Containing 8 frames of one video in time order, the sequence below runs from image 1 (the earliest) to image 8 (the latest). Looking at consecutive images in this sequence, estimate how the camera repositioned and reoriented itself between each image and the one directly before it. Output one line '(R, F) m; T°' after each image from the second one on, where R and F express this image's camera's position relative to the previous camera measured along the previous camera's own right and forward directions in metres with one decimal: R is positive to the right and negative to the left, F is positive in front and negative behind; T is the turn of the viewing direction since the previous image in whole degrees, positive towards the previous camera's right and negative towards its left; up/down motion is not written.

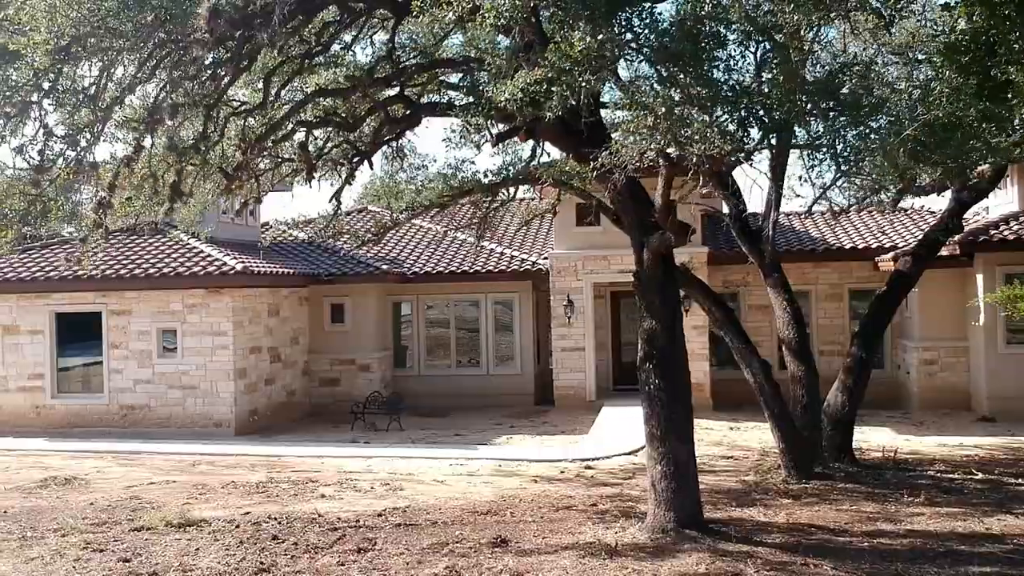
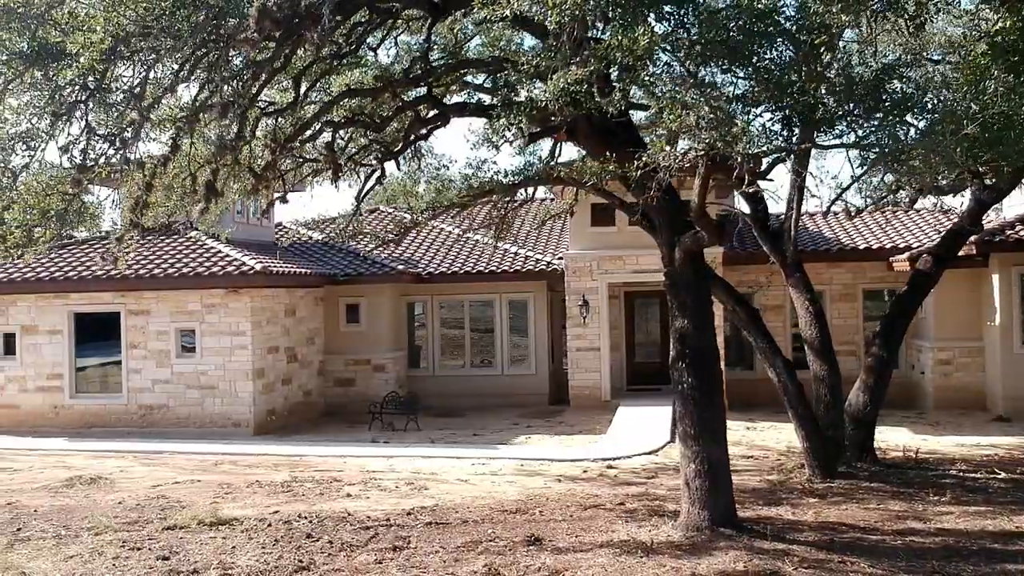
(-0.3, 0.0) m; 0°
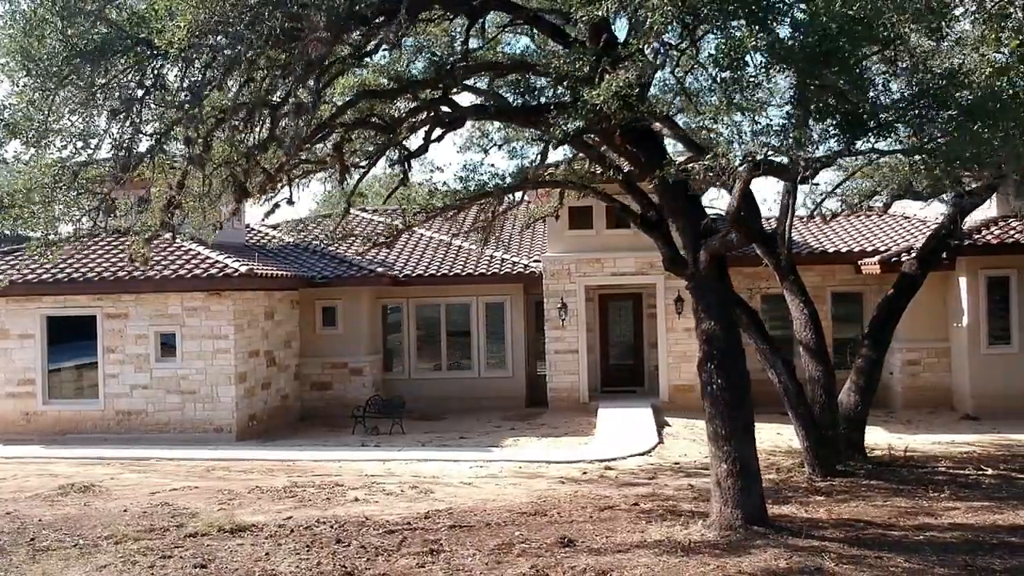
(-0.8, 0.0) m; +4°
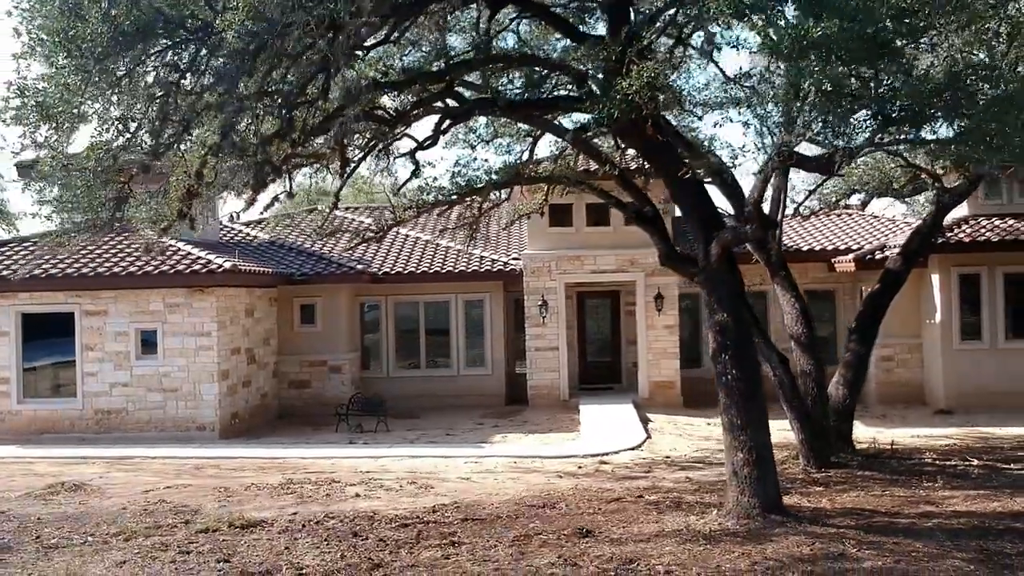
(-0.5, 0.0) m; +3°
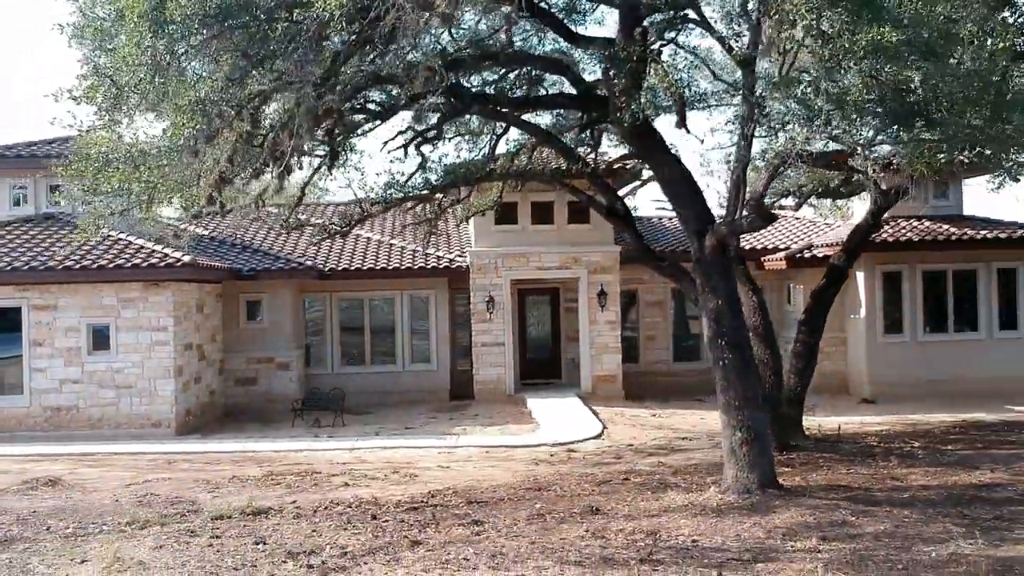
(-1.0, -0.3) m; +6°
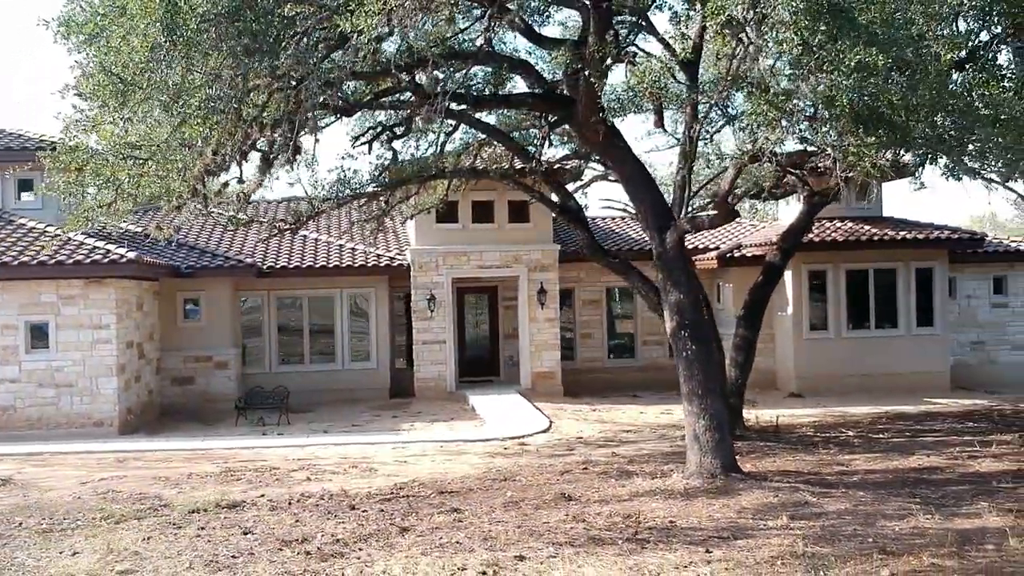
(-0.5, -0.2) m; +5°
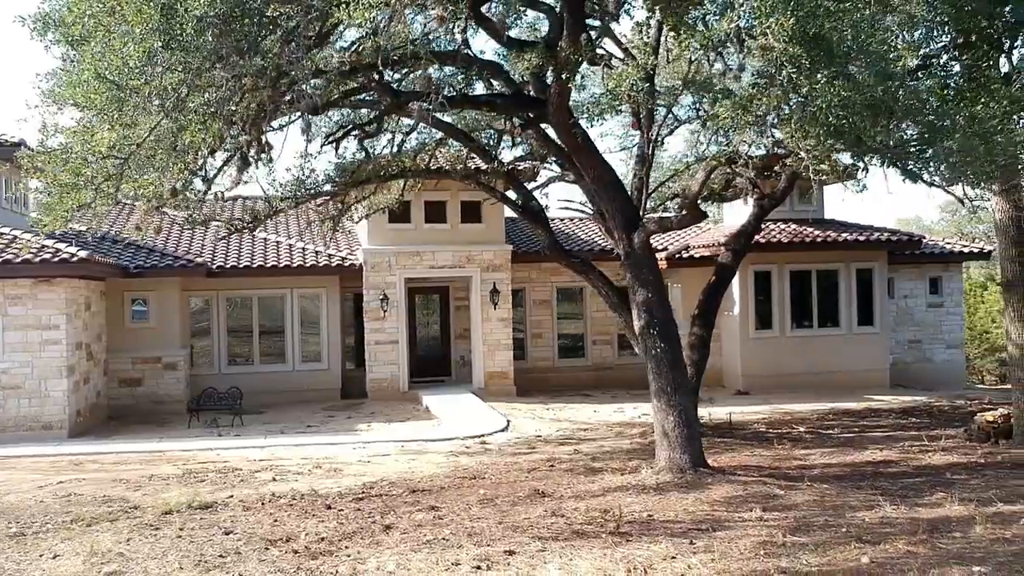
(-0.3, -0.1) m; +4°
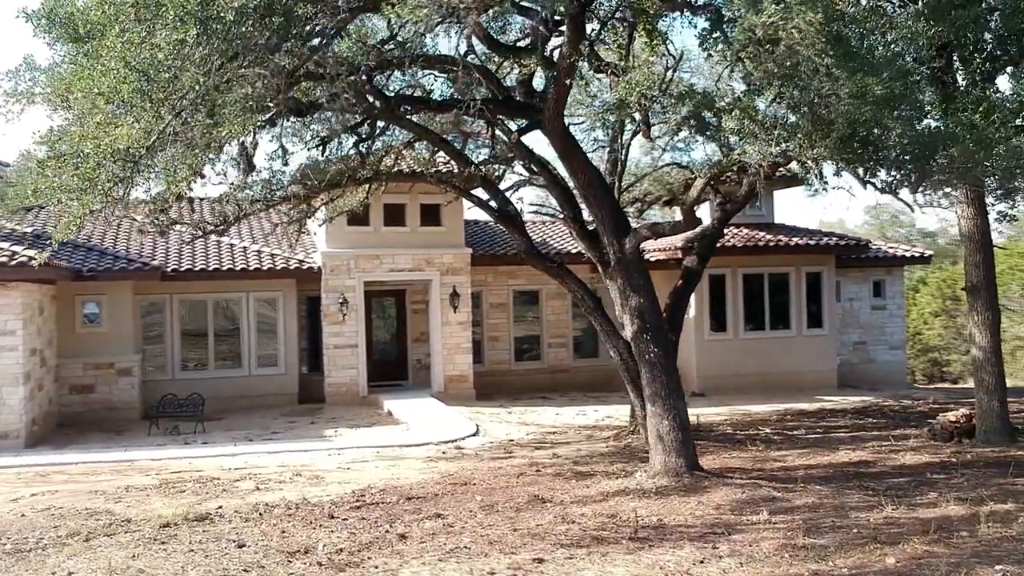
(-0.6, 0.0) m; +4°
